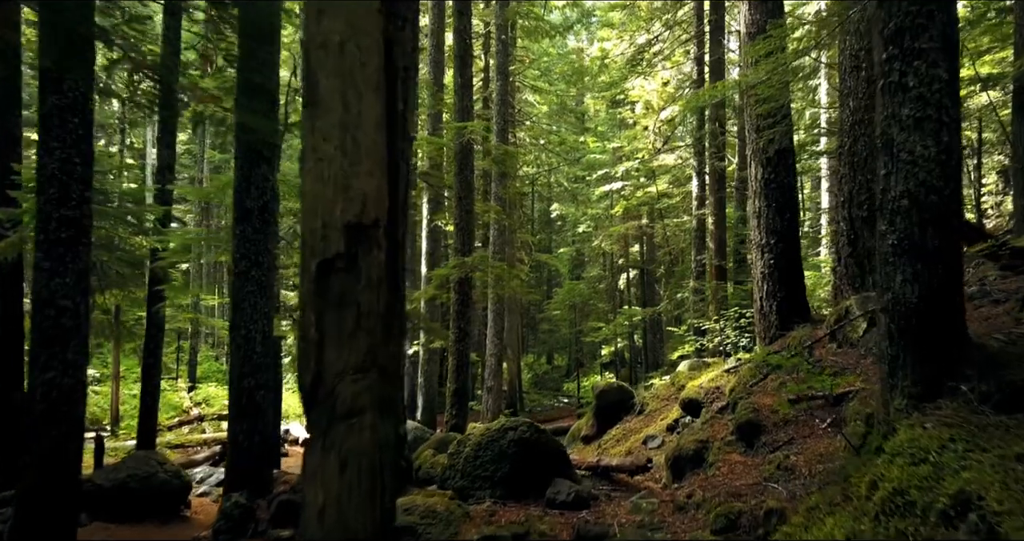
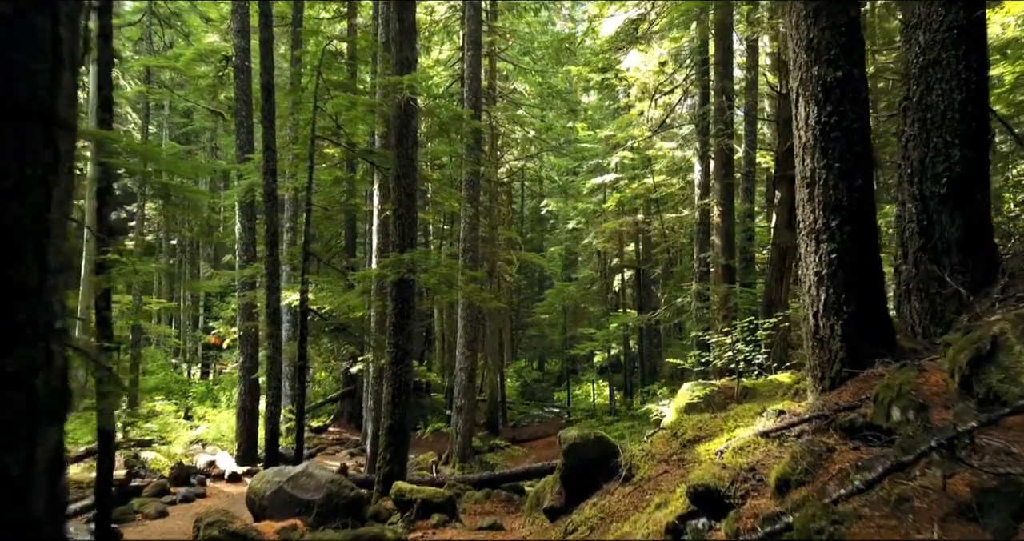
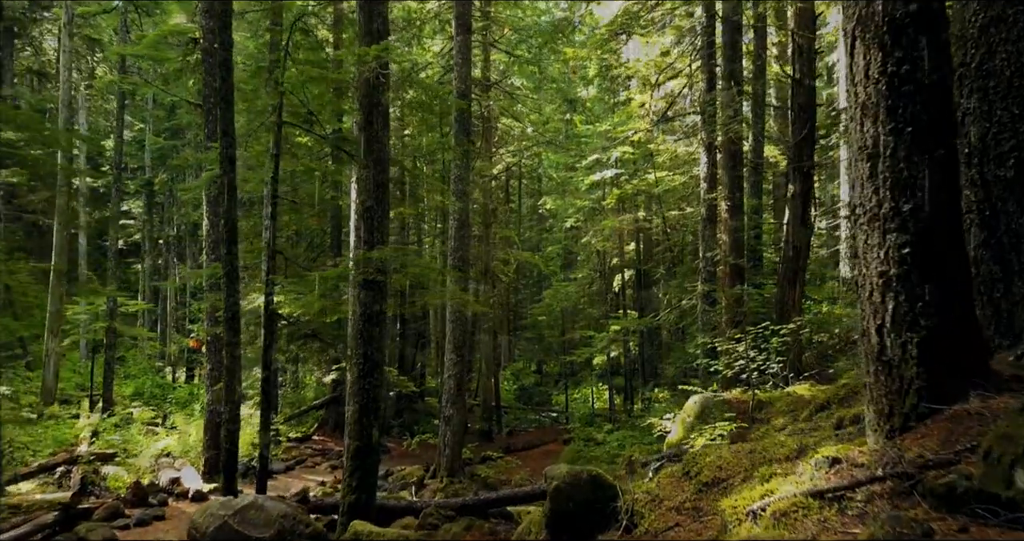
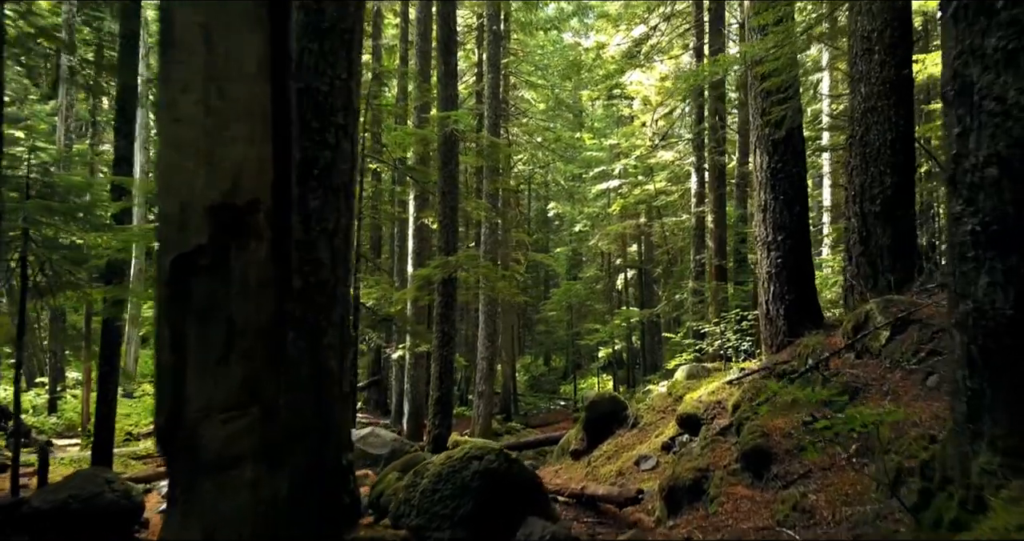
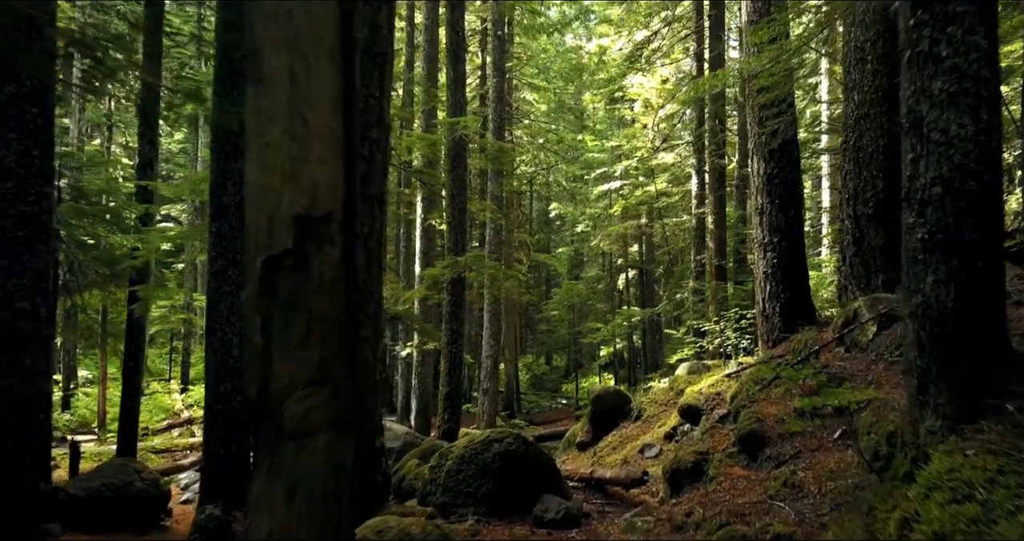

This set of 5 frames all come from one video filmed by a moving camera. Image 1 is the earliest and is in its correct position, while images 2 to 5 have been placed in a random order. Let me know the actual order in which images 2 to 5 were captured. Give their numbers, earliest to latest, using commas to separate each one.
5, 4, 2, 3
